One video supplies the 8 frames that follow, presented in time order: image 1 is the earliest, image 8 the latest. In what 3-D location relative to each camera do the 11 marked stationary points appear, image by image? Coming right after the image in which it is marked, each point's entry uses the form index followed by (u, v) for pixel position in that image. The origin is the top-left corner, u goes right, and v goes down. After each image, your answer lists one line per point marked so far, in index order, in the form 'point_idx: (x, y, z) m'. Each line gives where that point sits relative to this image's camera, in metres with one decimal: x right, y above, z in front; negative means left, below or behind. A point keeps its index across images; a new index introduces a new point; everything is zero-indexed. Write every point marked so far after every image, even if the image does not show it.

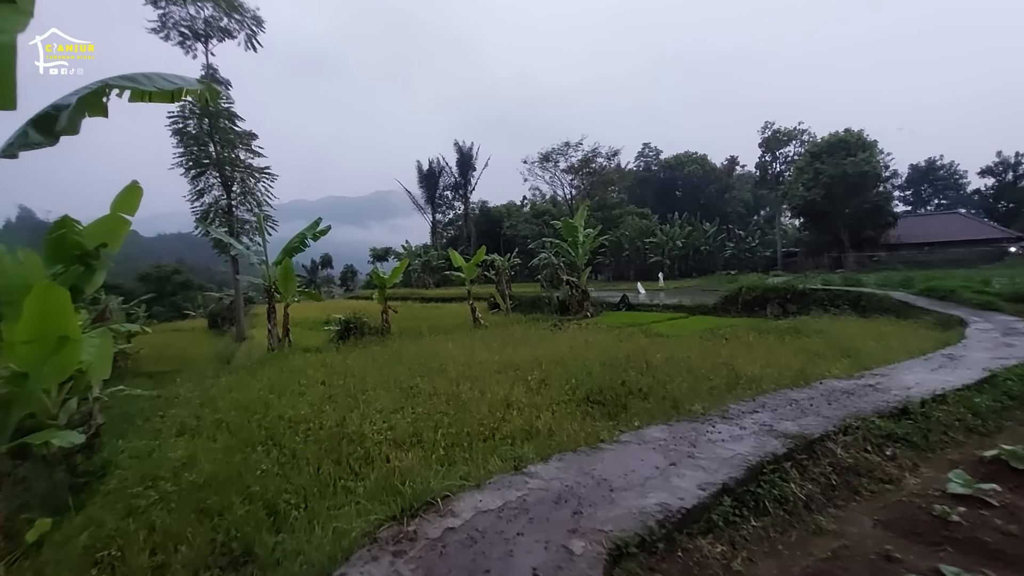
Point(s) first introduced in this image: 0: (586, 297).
0: (+2.4, -0.3, +16.0) m
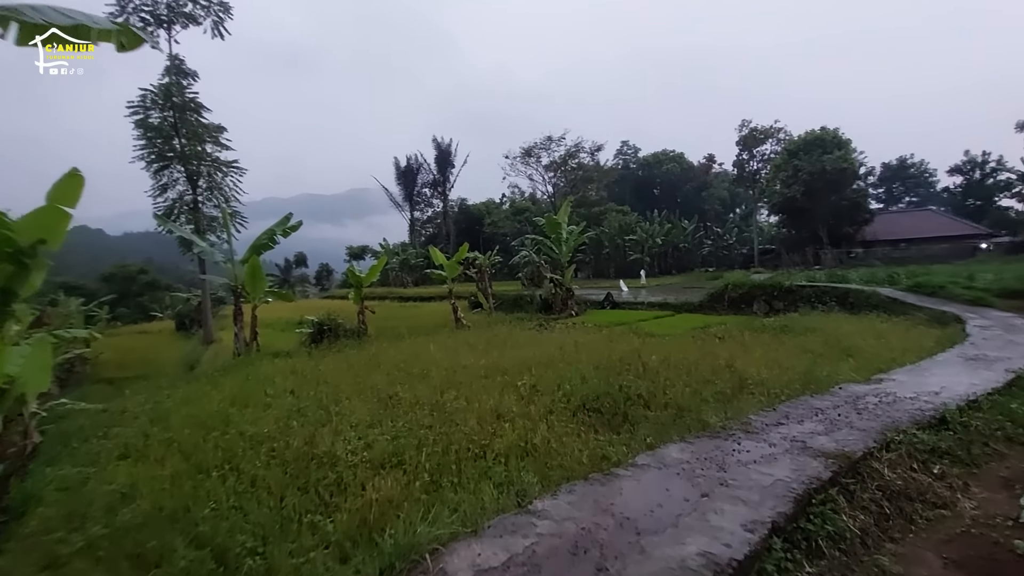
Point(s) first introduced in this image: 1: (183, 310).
0: (+1.8, -0.2, +15.6) m
1: (-6.2, -0.4, +9.4) m
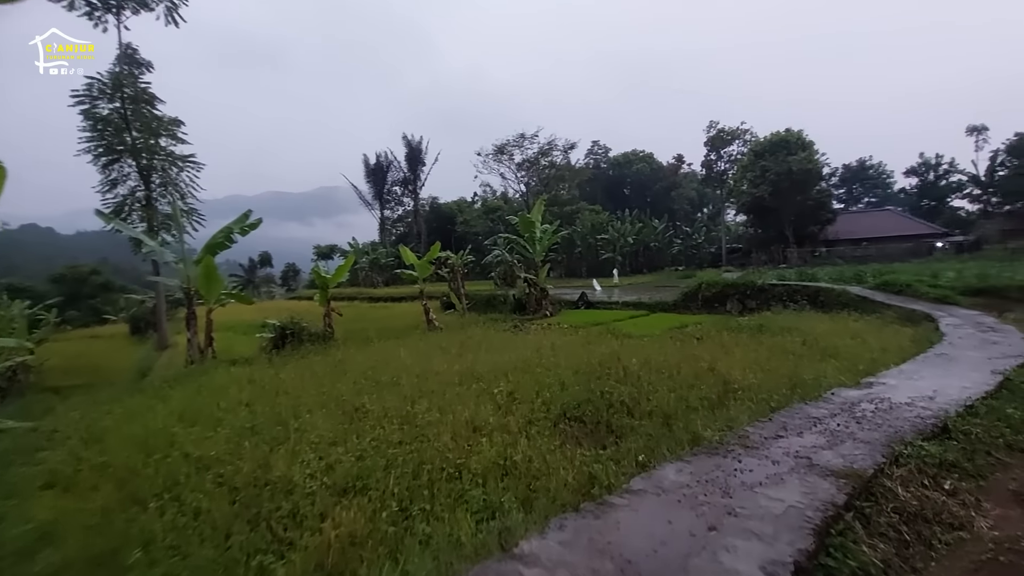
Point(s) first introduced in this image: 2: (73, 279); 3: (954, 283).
0: (+1.0, -0.2, +15.4) m
1: (-6.7, -0.5, +8.7) m
2: (-6.0, +0.1, +6.7) m
3: (+9.5, +0.1, +10.6) m
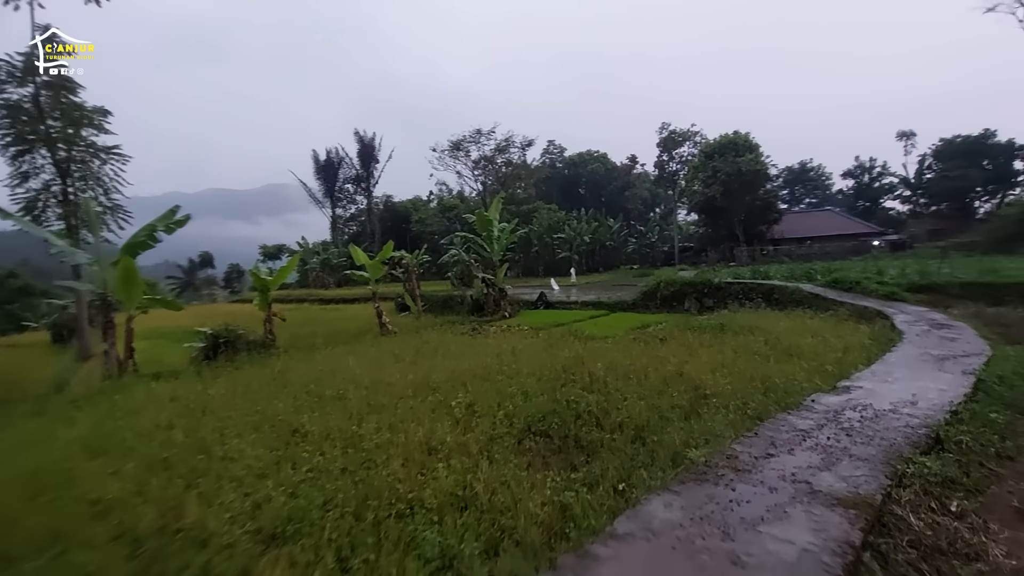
0: (-0.3, -0.2, +15.0) m
1: (-7.3, -0.5, +7.6) m
2: (-6.5, 0.0, +5.7) m
3: (+8.6, +0.2, +10.9) m
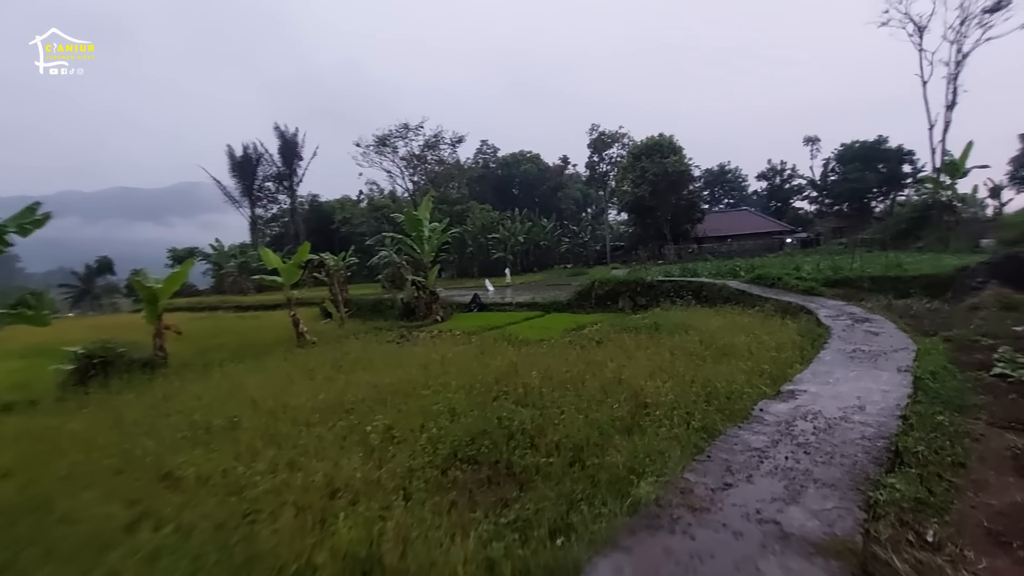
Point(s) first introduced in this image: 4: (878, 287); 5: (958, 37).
0: (-2.3, -0.3, +14.3) m
1: (-8.3, -0.8, +6.1) m
2: (-7.3, -0.2, +4.2) m
3: (+7.1, +0.3, +11.4) m
4: (+7.6, 0.0, +10.2) m
5: (+17.3, +9.7, +19.0) m
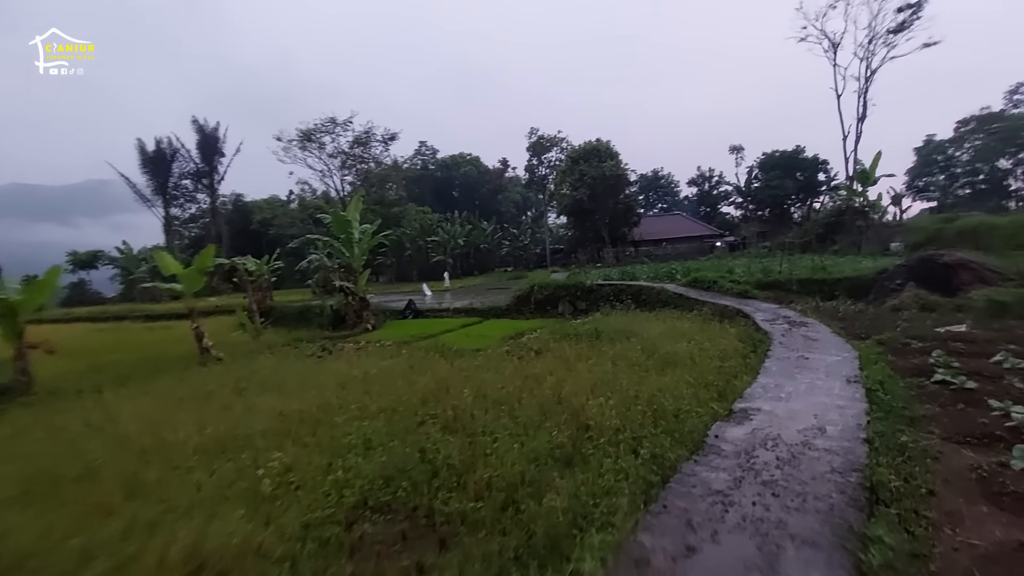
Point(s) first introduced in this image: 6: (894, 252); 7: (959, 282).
0: (-4.0, -0.5, +13.4) m
1: (-9.0, -0.9, +4.5) m
2: (-7.8, -0.3, +2.8) m
3: (+5.6, +0.2, +11.6) m
4: (+6.2, 0.0, +10.4) m
5: (+14.7, +9.7, +20.4) m
6: (+13.7, +1.3, +17.6) m
7: (+7.8, +0.1, +8.5) m
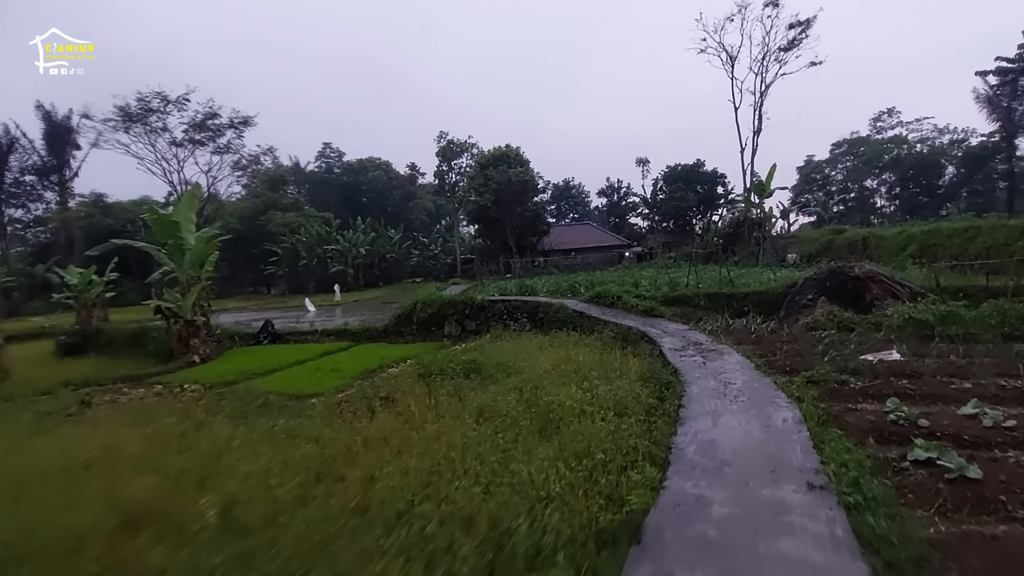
0: (-6.7, -0.9, +10.6) m
1: (-10.2, -1.2, +1.0) m
2: (-8.7, -0.5, -0.4) m
3: (+3.0, -0.1, +10.5) m
4: (+3.9, -0.3, +9.4) m
5: (+10.5, +9.3, +20.8) m
6: (+10.0, +0.9, +17.7) m
7: (+5.7, -0.1, +7.8) m
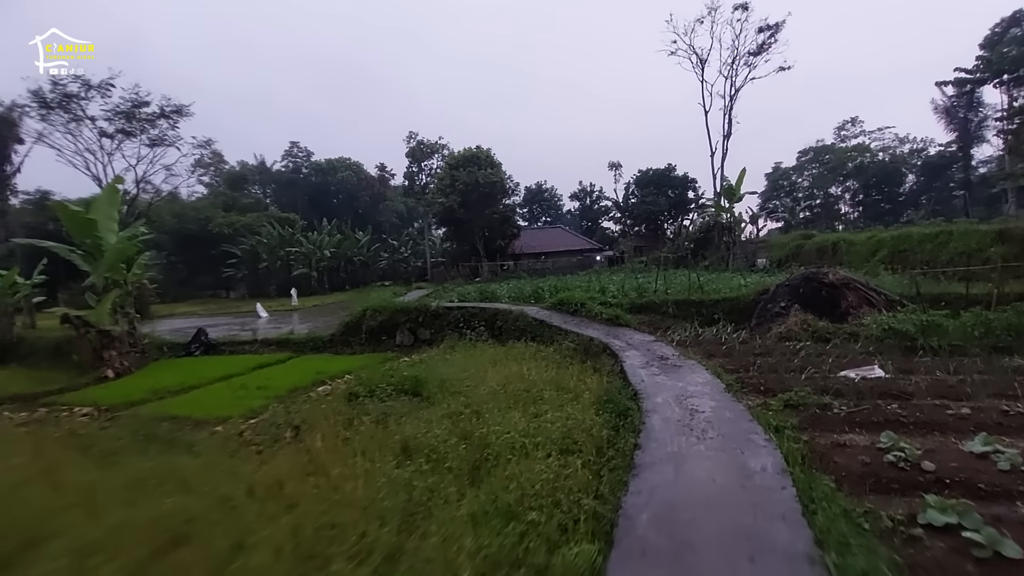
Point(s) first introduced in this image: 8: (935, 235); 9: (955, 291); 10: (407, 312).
0: (-7.5, -1.0, +9.5) m
1: (-10.6, -1.2, -0.2) m
2: (-9.0, -0.6, -1.6) m
3: (+2.2, -0.2, +9.9) m
4: (+3.1, -0.4, +8.8) m
5: (+9.2, +9.1, +20.6) m
6: (+8.8, +0.7, +17.4) m
7: (+5.0, -0.3, +7.3) m
8: (+9.3, +1.2, +10.8) m
9: (+6.7, 0.0, +7.5) m
10: (-2.1, -0.5, +10.0) m
